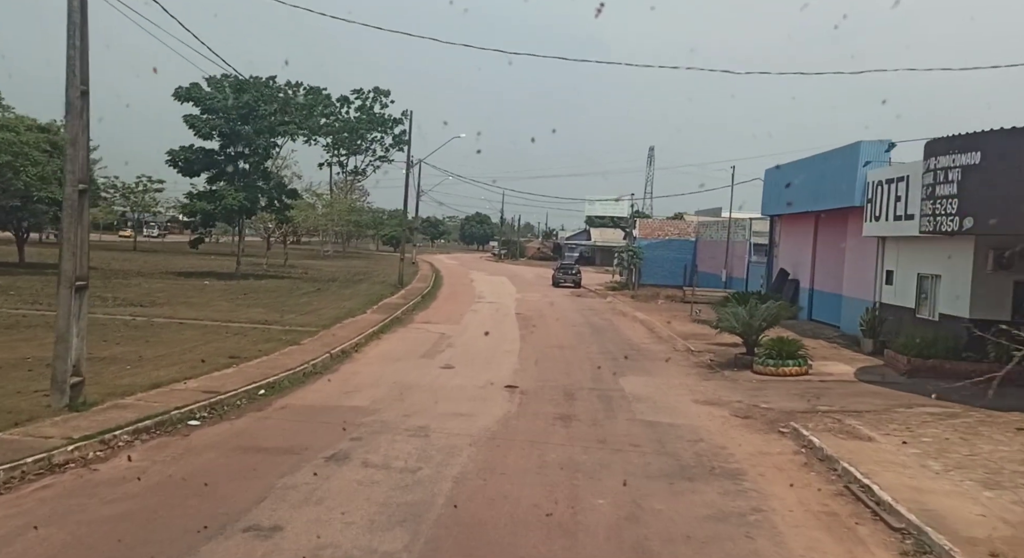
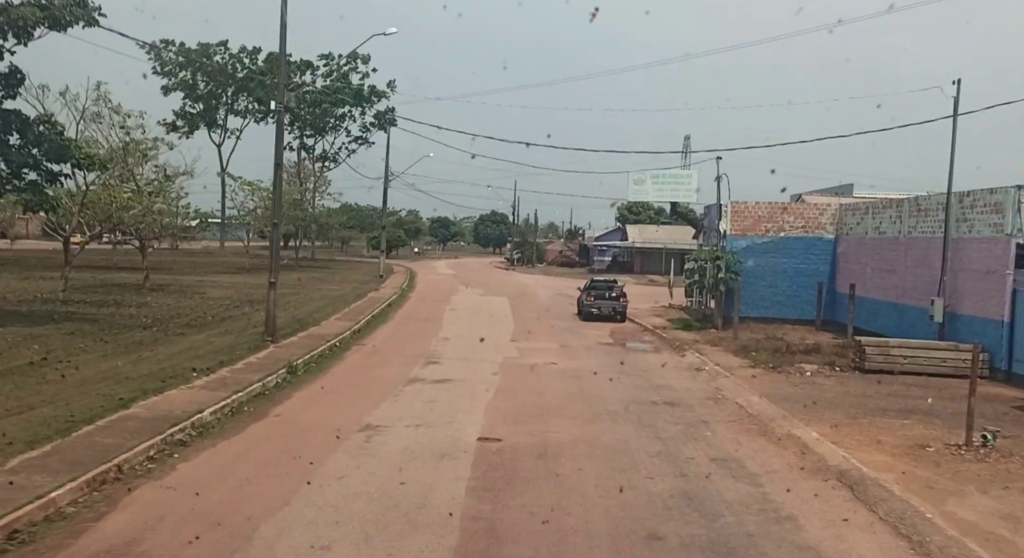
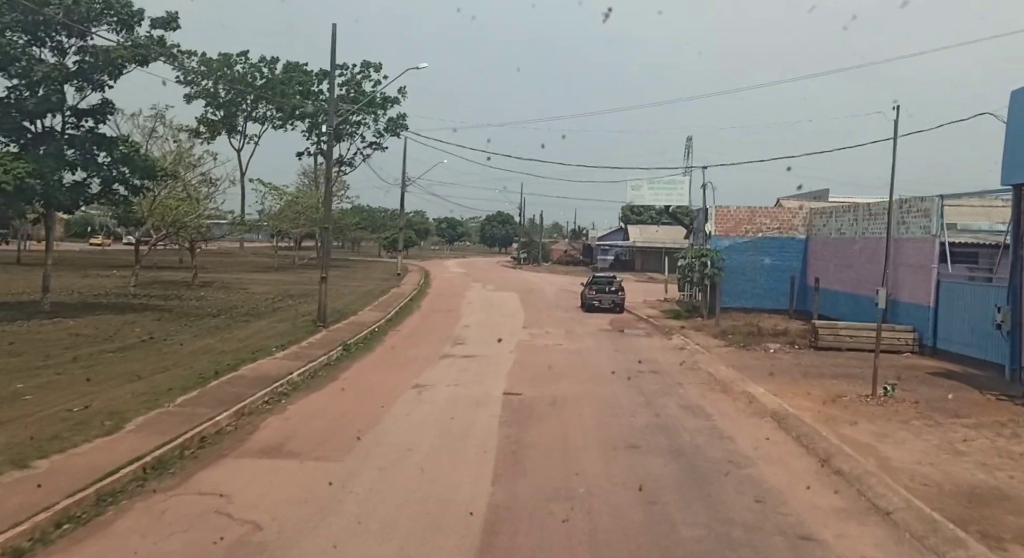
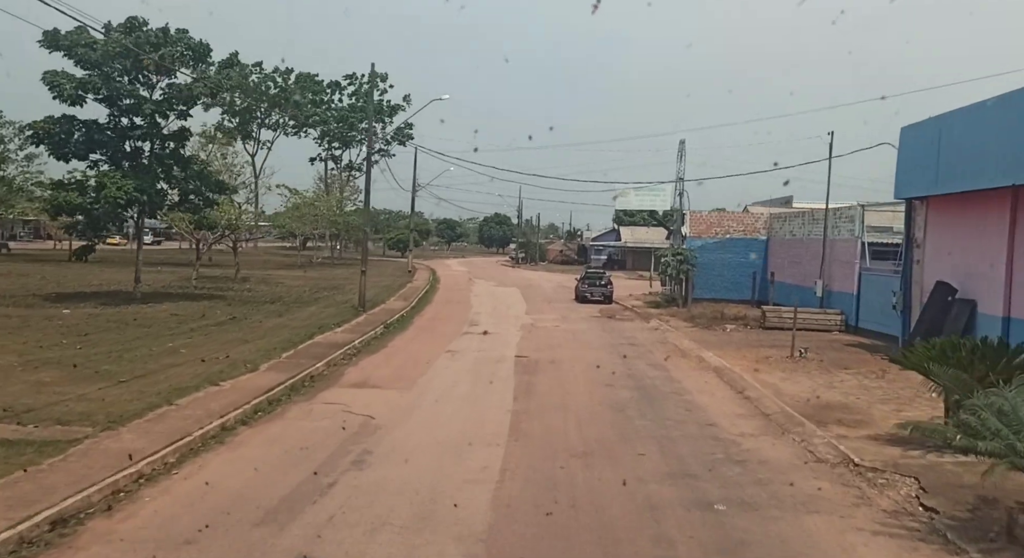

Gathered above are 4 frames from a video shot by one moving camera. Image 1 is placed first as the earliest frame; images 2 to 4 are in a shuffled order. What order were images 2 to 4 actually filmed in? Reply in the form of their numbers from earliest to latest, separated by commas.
4, 3, 2
